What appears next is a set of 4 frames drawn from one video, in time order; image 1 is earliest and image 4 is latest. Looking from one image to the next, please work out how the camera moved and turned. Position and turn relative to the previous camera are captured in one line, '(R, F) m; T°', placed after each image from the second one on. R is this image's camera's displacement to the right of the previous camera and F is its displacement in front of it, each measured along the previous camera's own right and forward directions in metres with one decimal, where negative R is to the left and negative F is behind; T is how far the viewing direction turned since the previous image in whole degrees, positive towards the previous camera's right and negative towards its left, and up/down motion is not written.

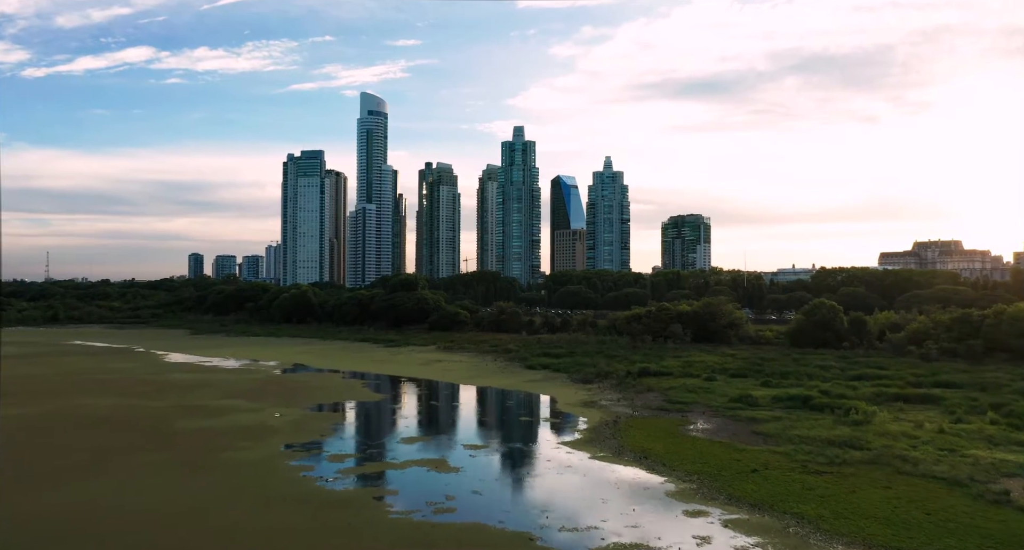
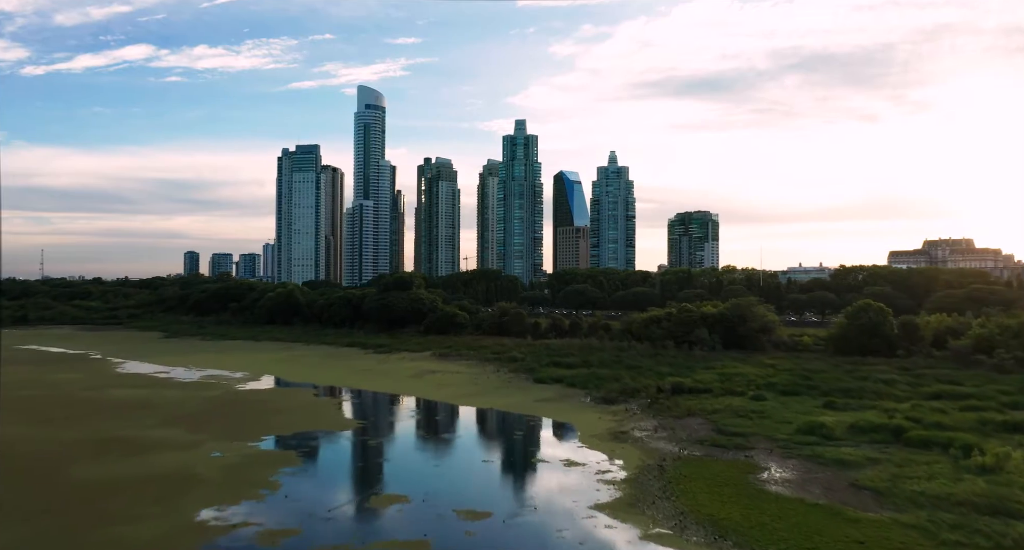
(-0.3, +5.3) m; 0°
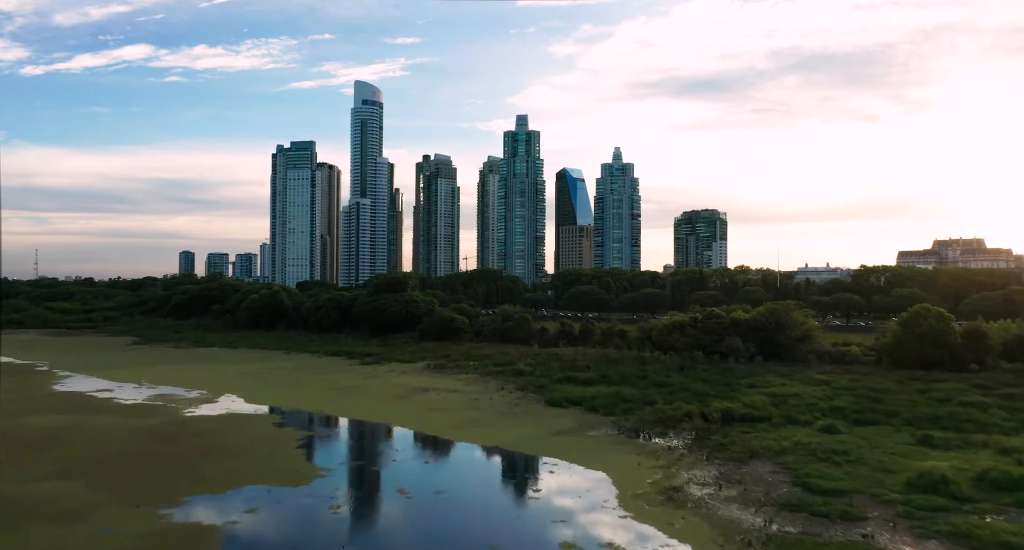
(-0.3, +5.1) m; 0°
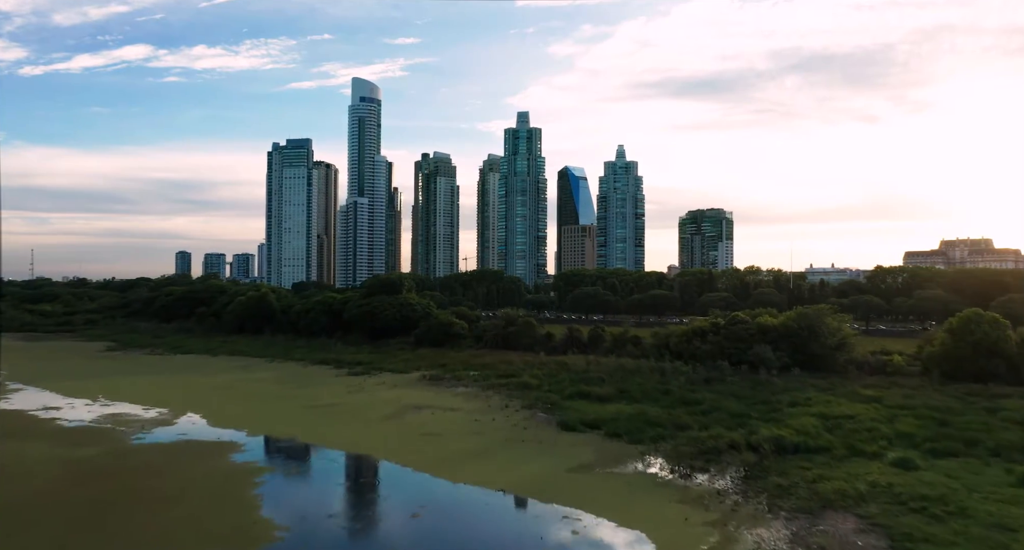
(-0.2, +3.5) m; 0°
